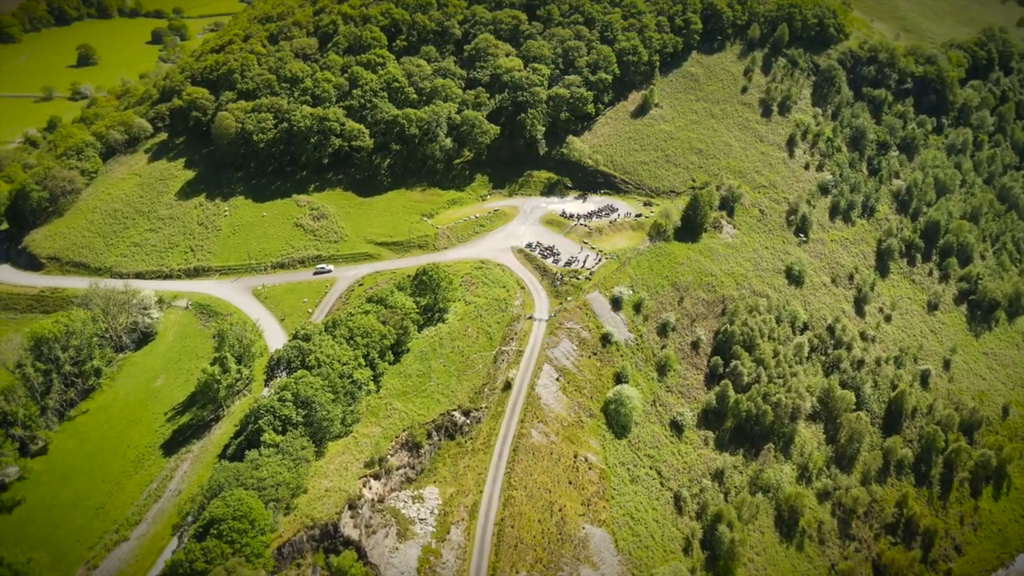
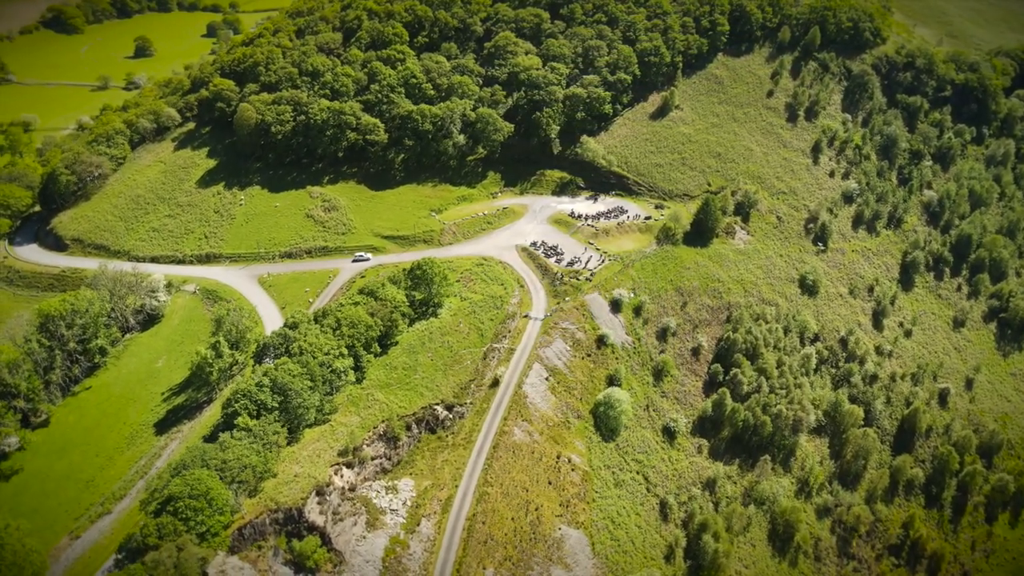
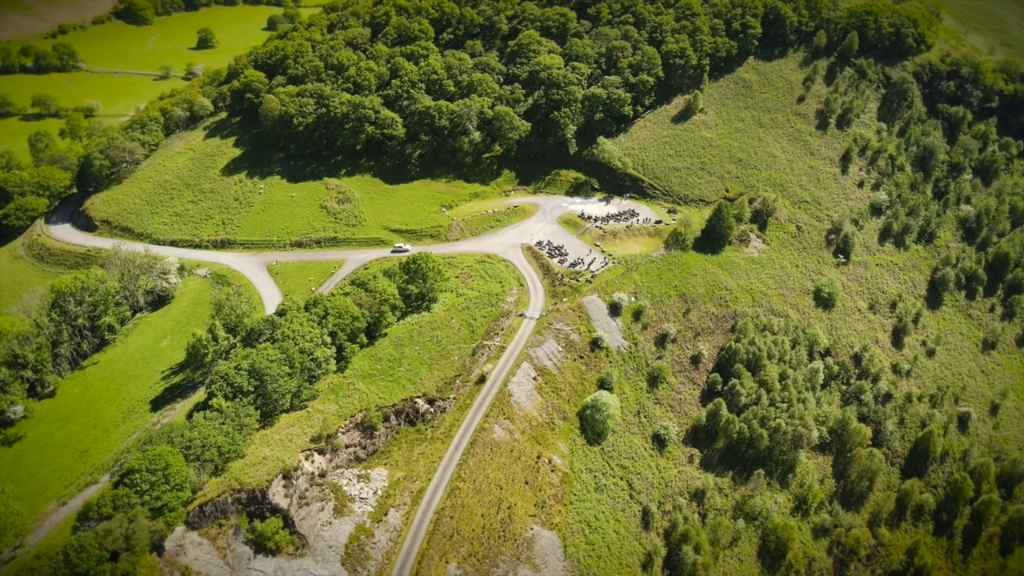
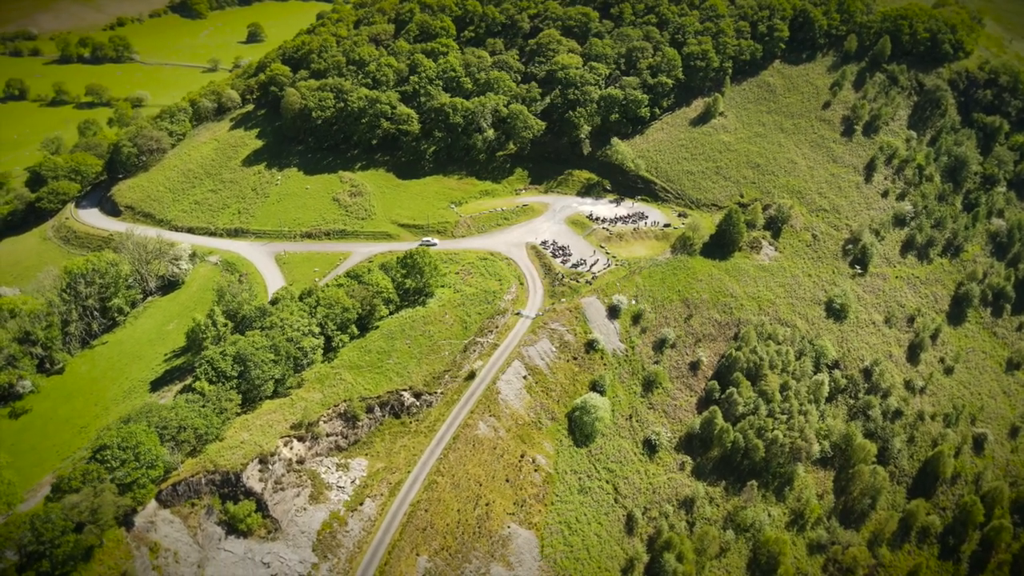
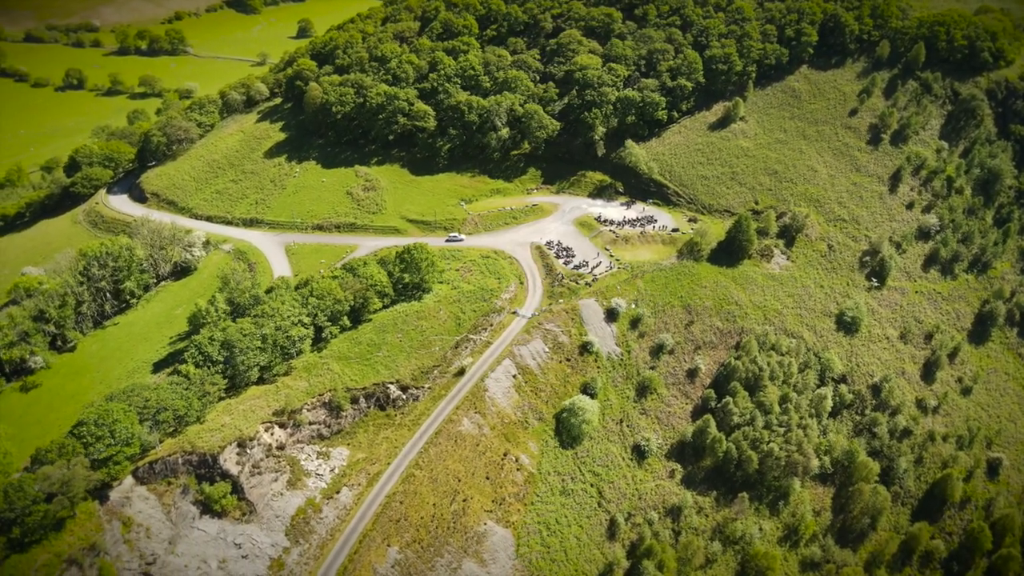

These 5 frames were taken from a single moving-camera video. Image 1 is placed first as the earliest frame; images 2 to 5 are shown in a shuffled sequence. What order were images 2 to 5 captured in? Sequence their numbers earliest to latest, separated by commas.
2, 3, 4, 5
